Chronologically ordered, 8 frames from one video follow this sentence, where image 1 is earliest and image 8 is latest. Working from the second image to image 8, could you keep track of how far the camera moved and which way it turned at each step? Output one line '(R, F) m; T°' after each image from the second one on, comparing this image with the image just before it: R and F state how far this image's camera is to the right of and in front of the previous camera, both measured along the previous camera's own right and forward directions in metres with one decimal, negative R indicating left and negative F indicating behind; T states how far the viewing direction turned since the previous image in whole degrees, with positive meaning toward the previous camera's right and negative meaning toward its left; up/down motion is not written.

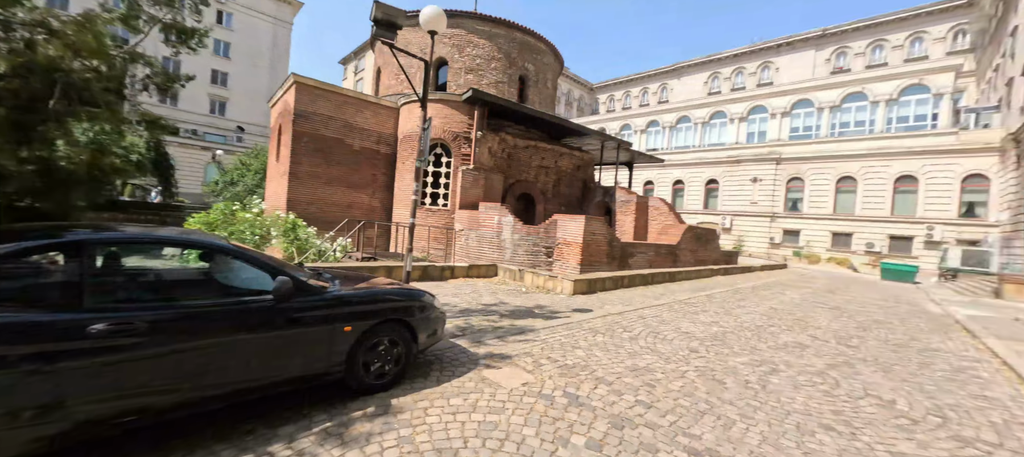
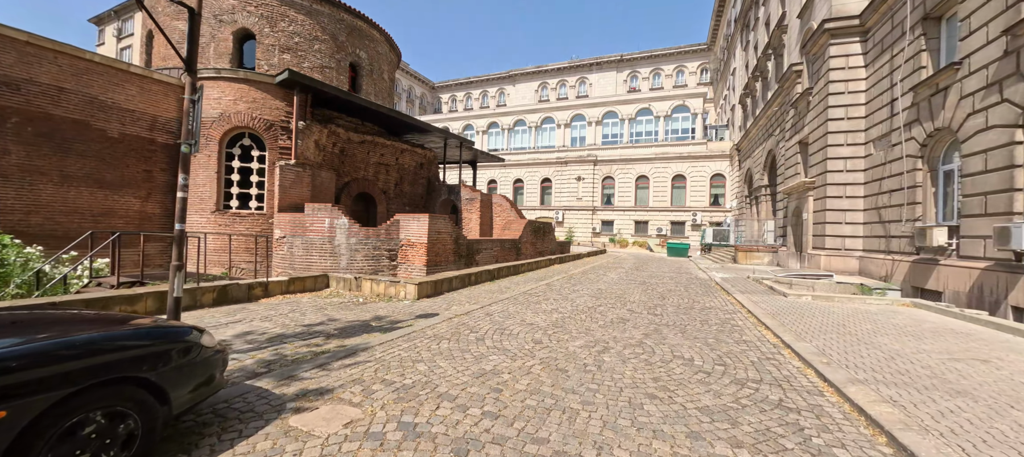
(+0.2, +0.4) m; +22°
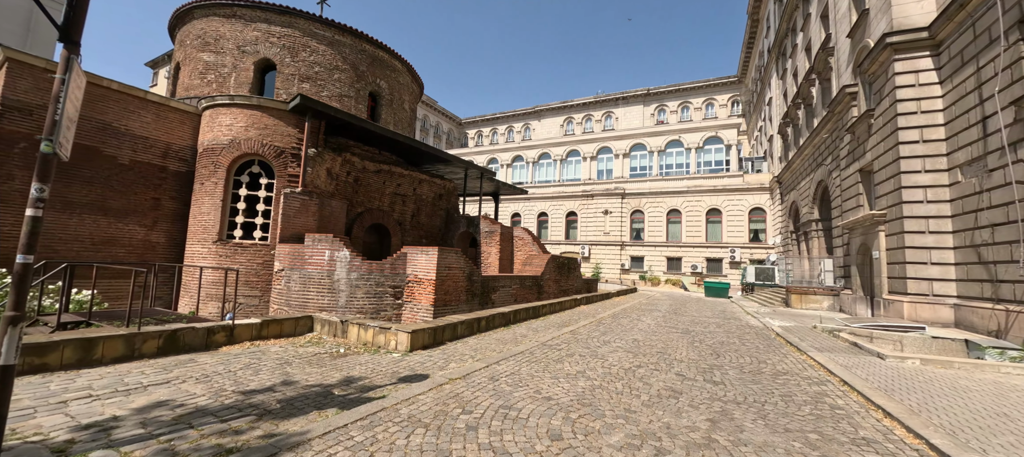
(+0.1, +1.3) m; -4°
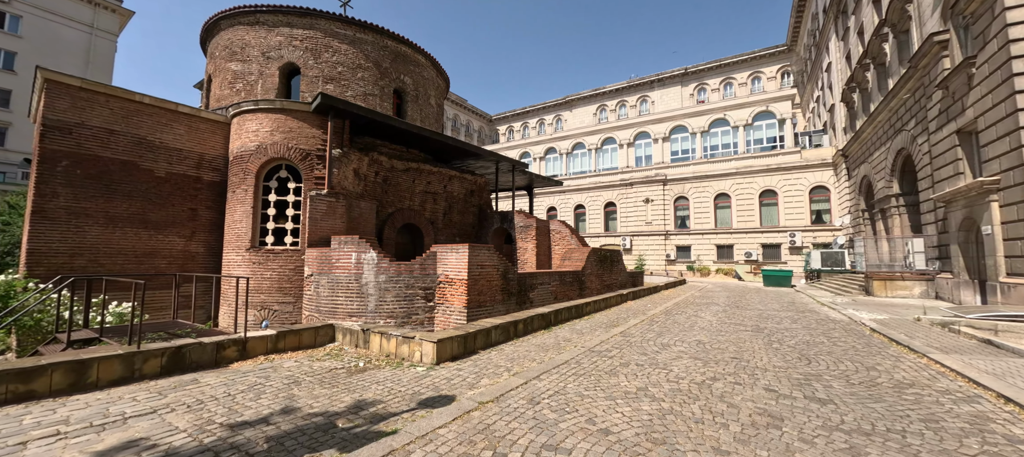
(0.0, +0.9) m; -6°
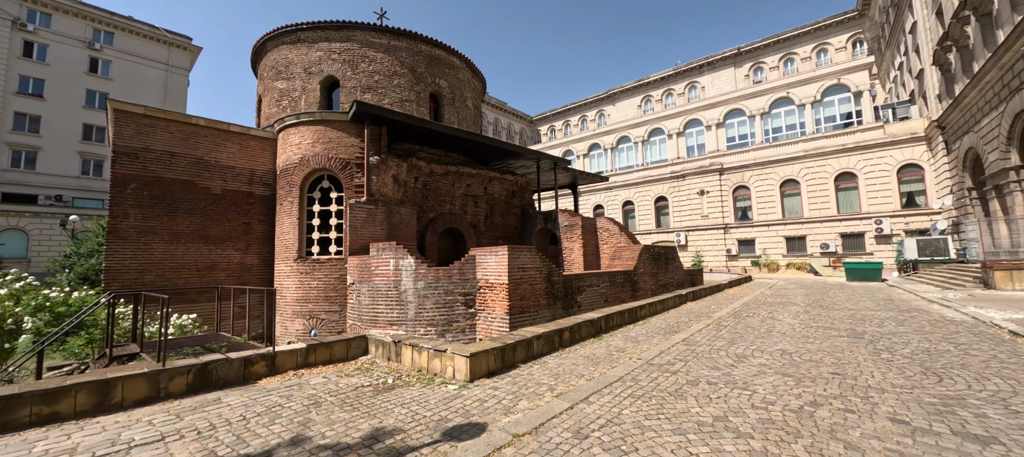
(+0.1, +0.6) m; -7°
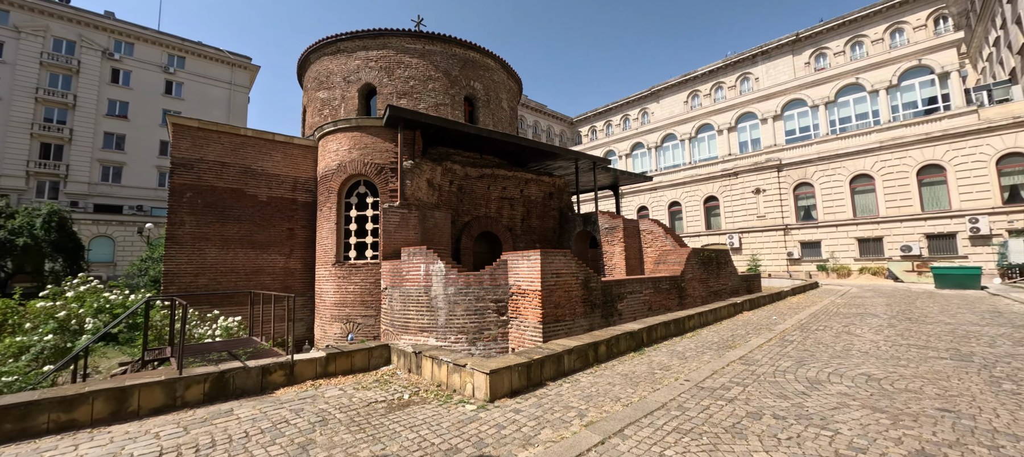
(+0.2, +0.5) m; -6°
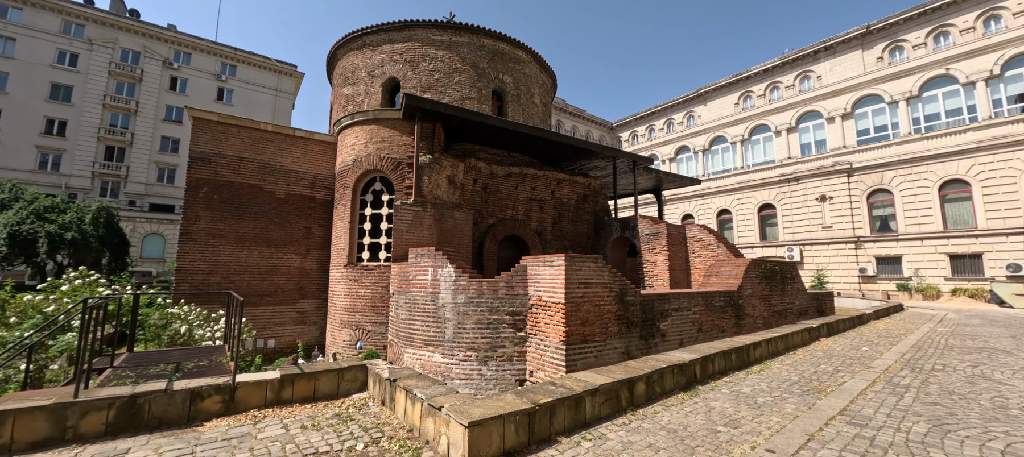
(+0.3, +1.3) m; -6°
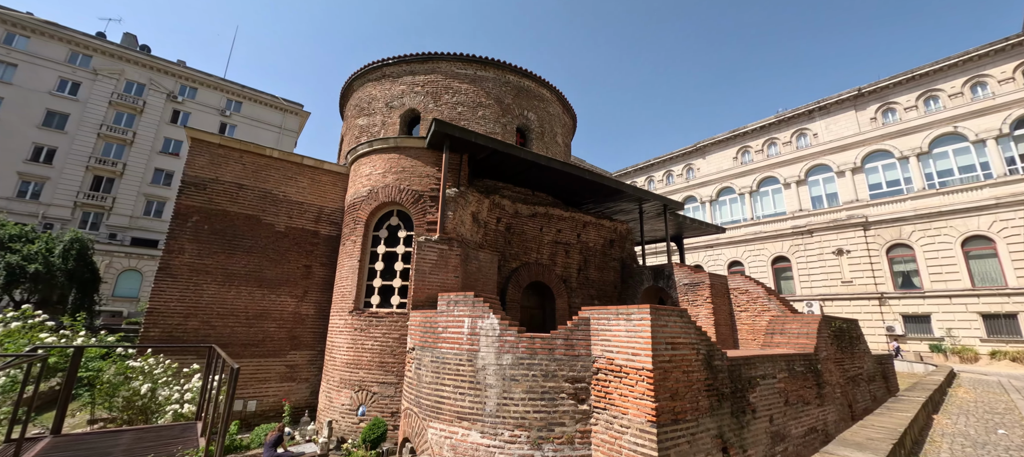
(-1.1, +1.3) m; +1°
